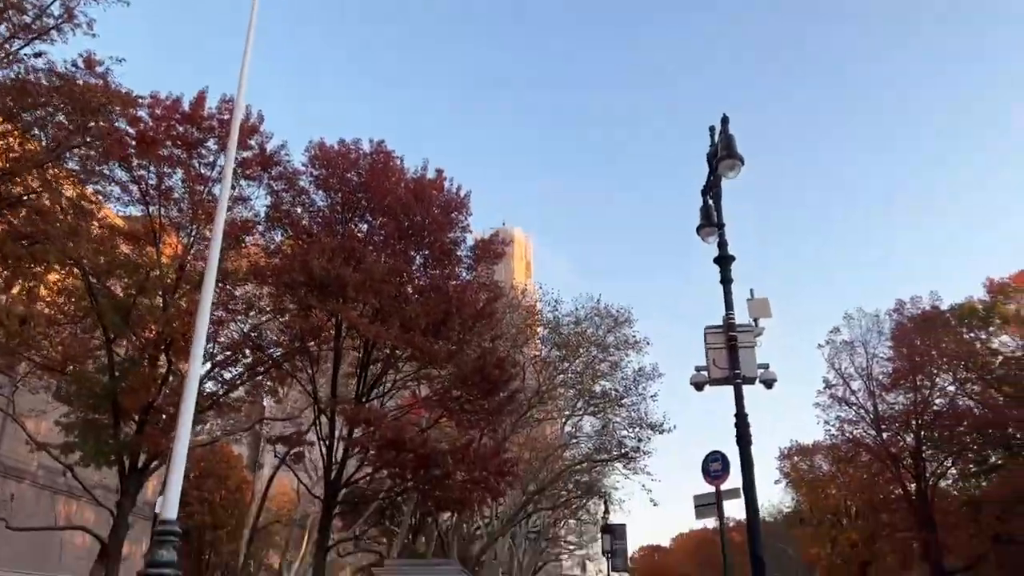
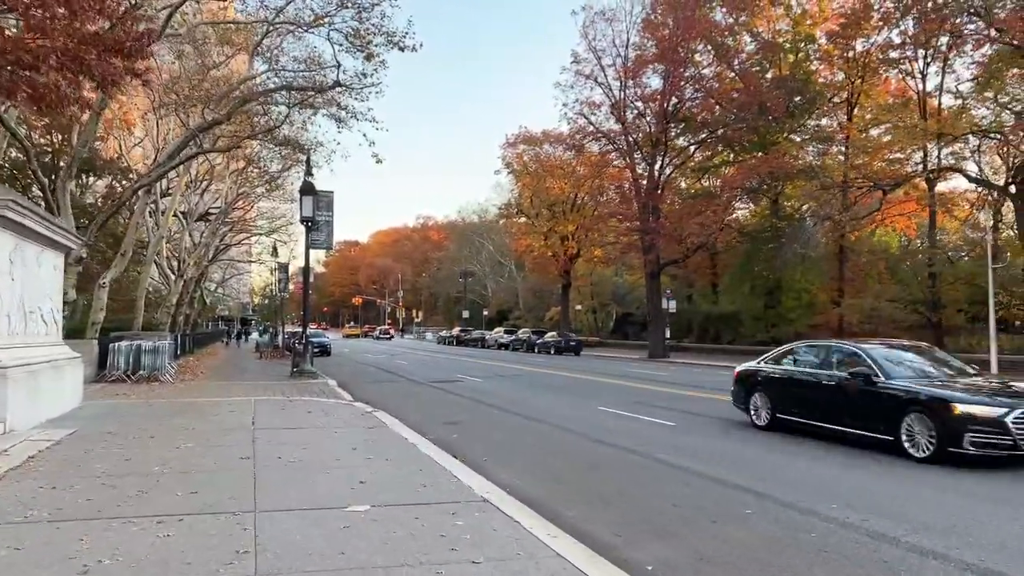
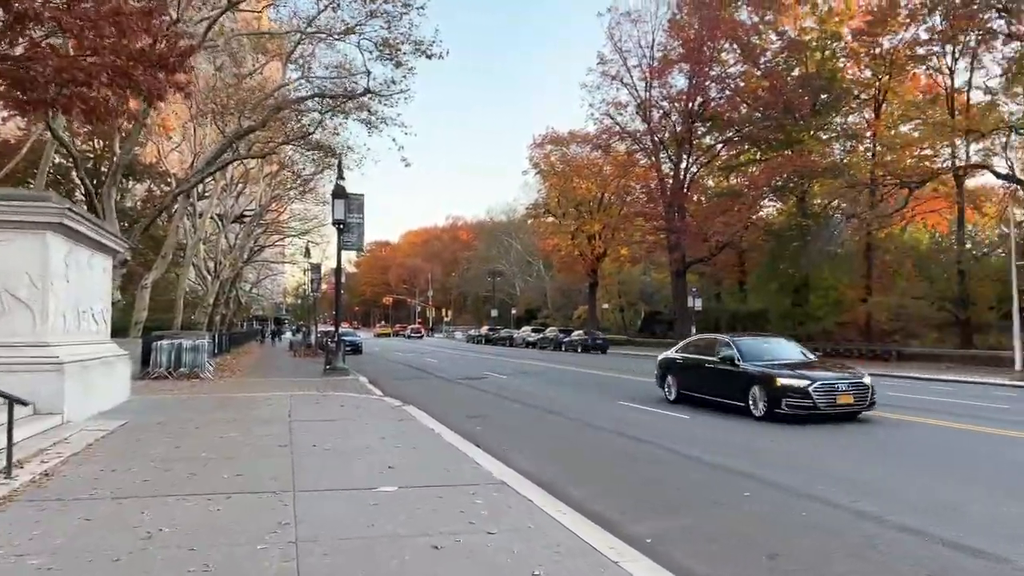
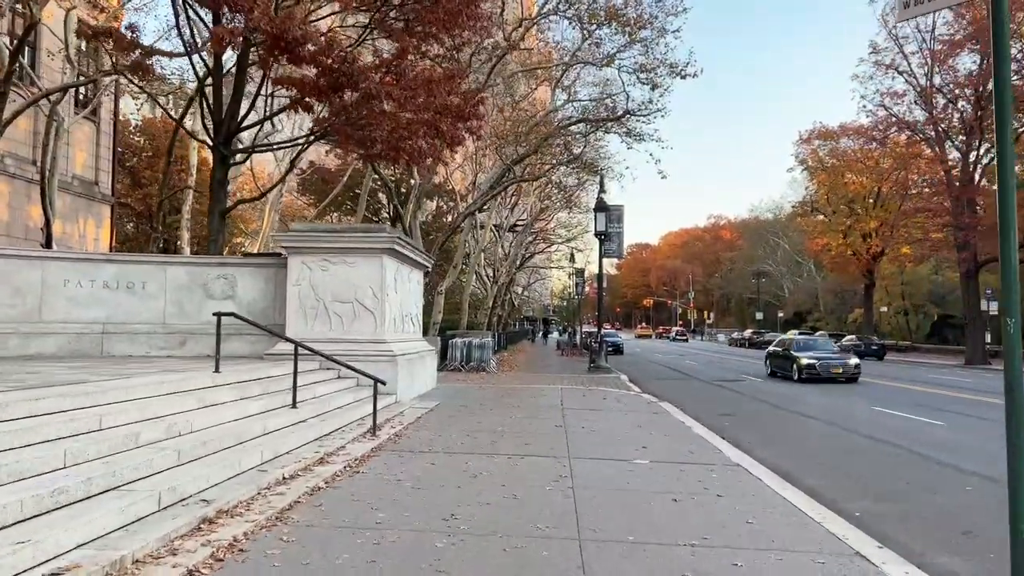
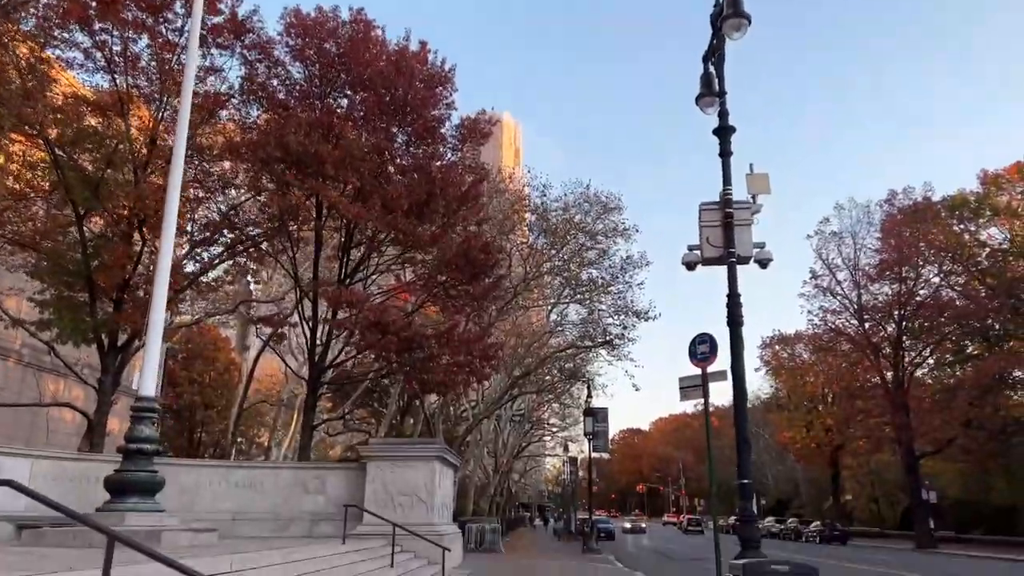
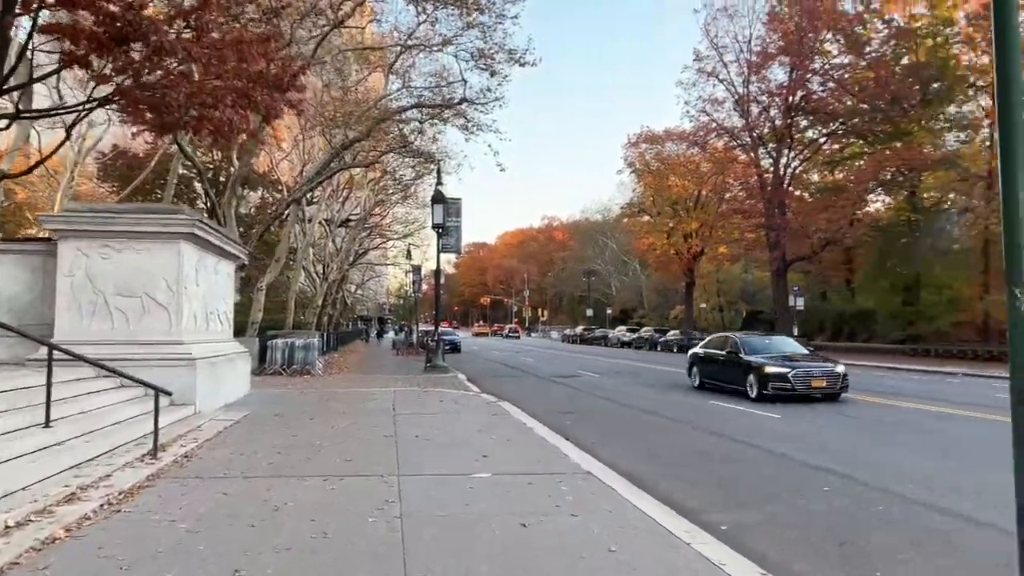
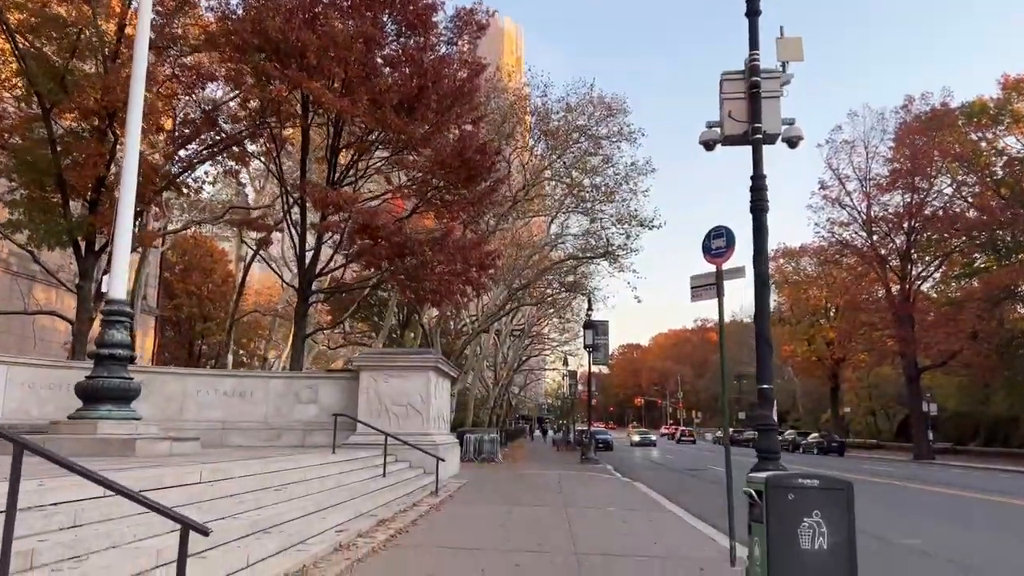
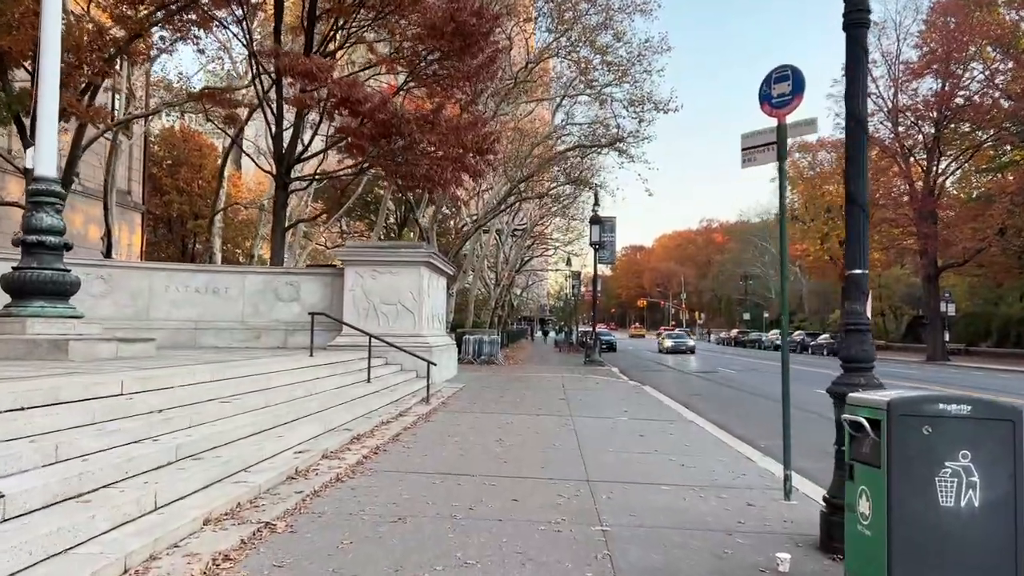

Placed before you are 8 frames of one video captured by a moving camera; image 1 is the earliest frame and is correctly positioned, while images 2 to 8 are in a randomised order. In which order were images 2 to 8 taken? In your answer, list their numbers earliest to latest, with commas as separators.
5, 7, 8, 4, 6, 3, 2
